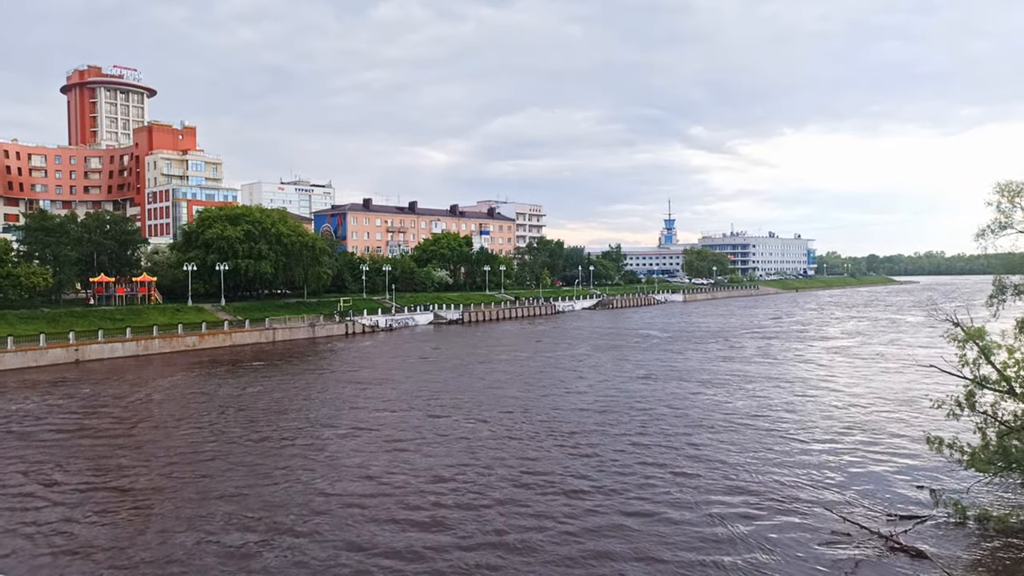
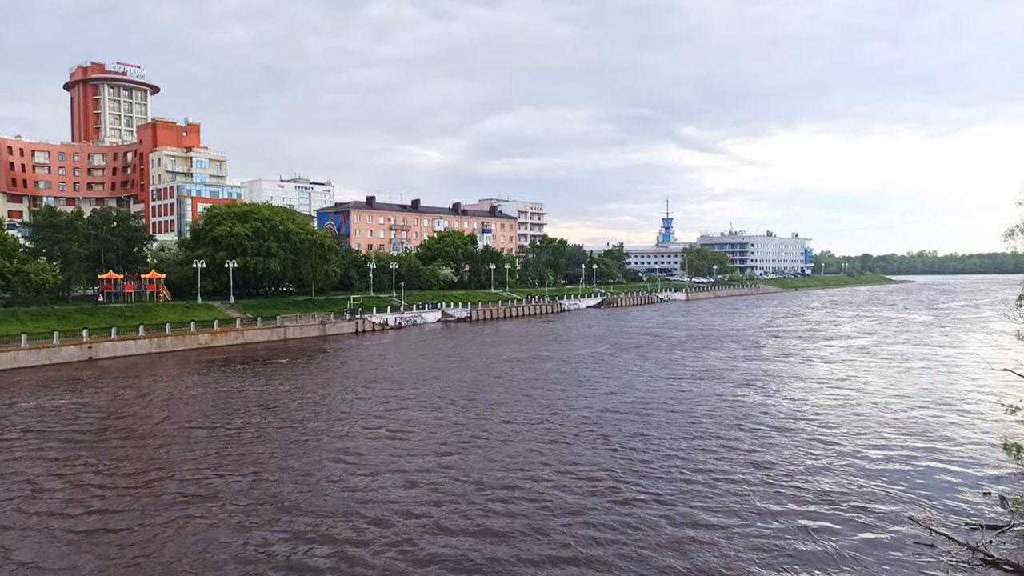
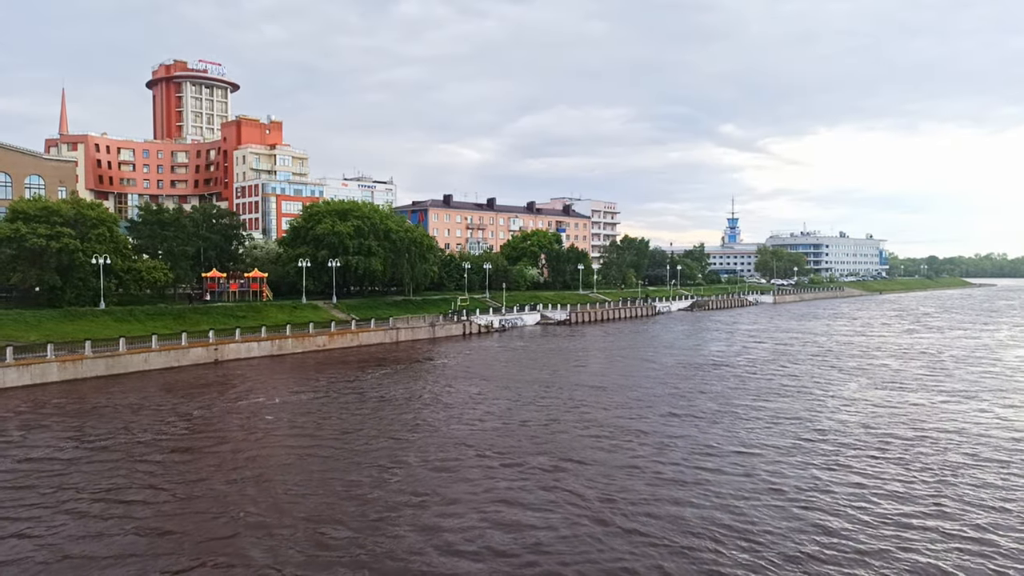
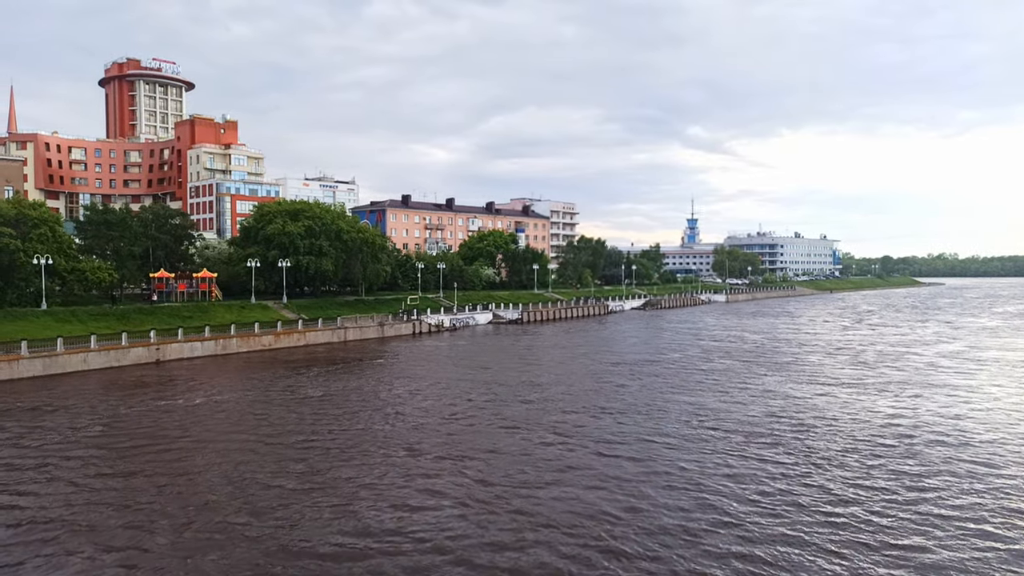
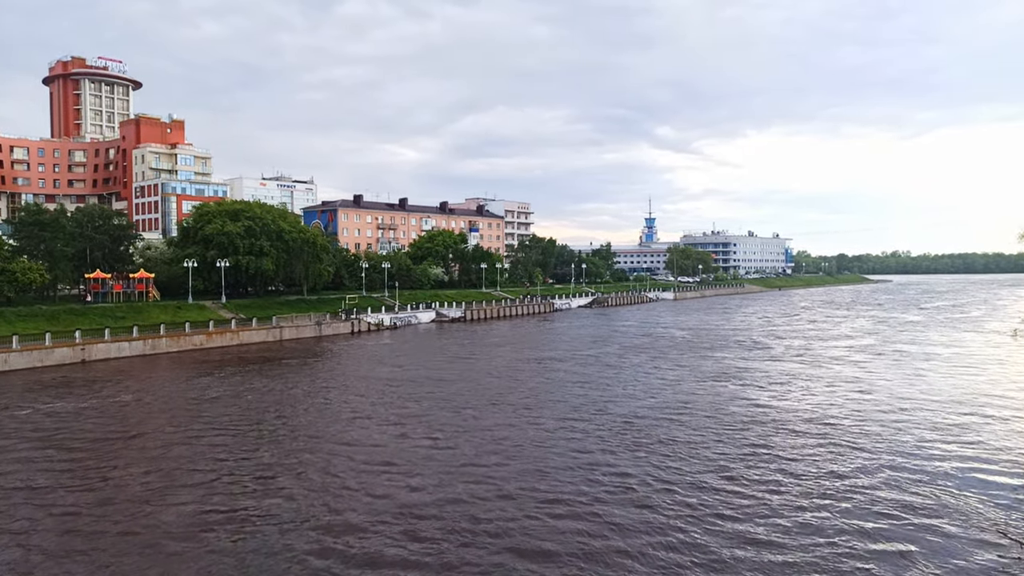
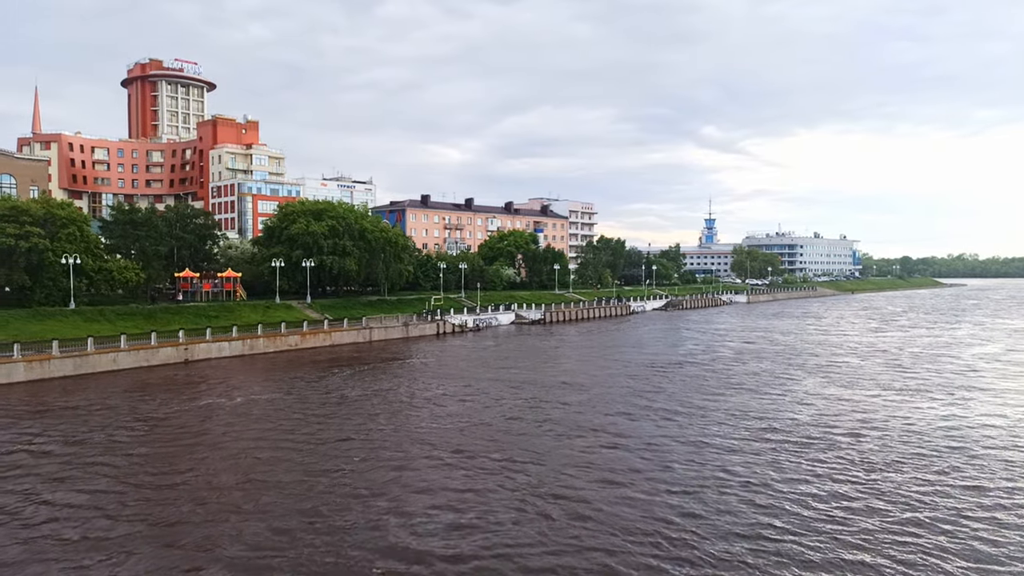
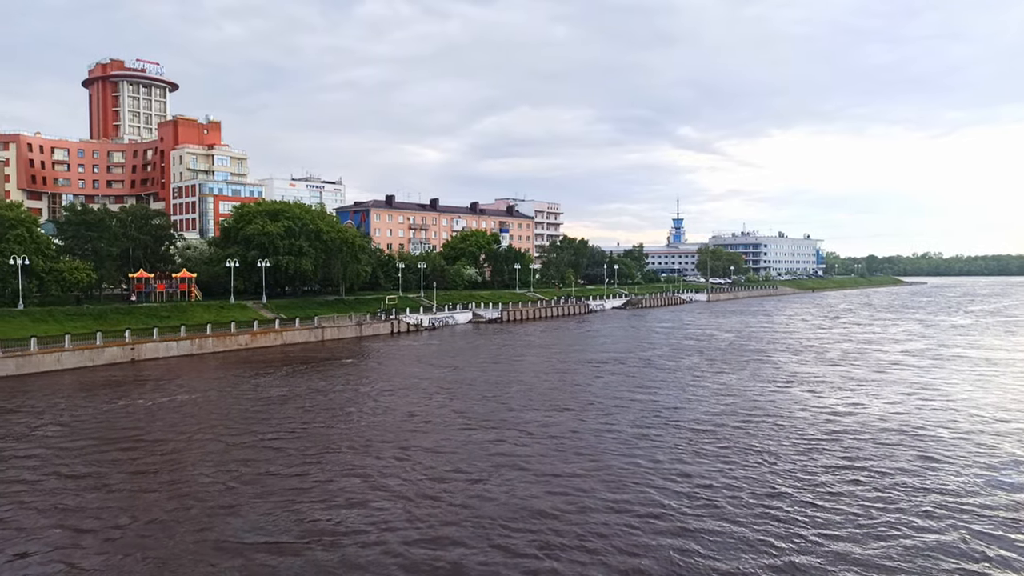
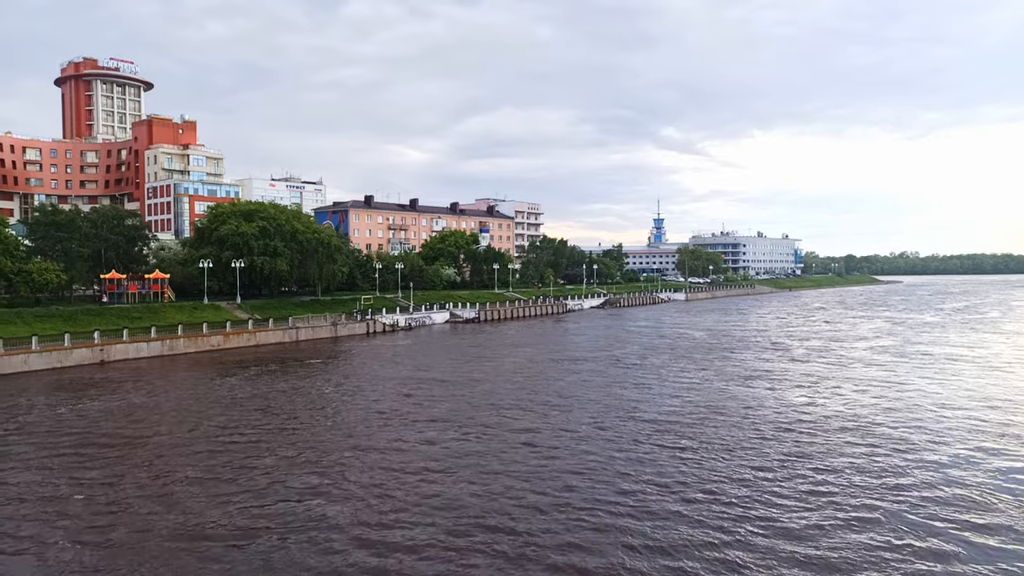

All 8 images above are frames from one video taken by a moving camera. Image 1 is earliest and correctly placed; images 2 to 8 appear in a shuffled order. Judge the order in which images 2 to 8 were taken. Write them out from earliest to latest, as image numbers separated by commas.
2, 5, 8, 7, 4, 6, 3
